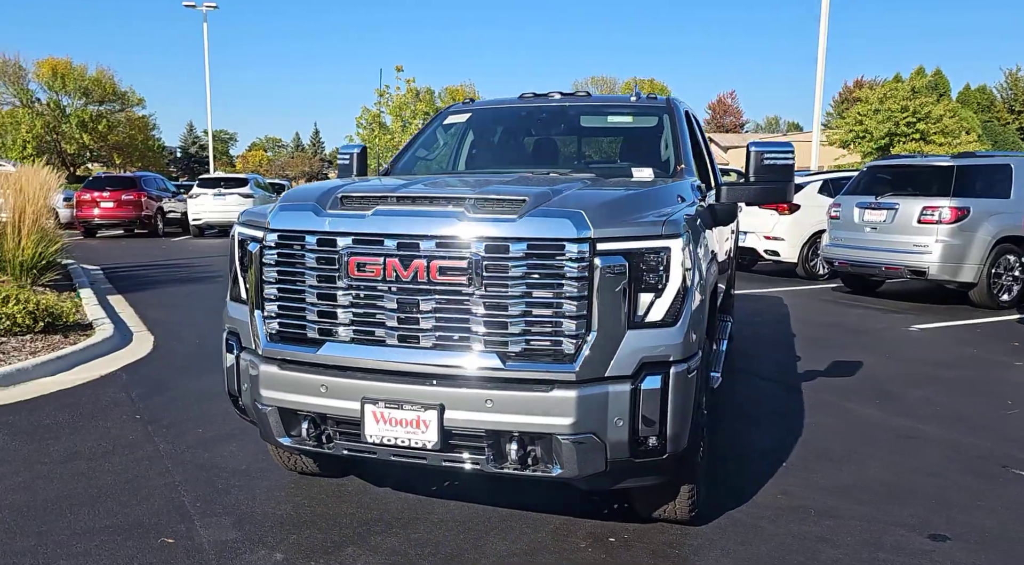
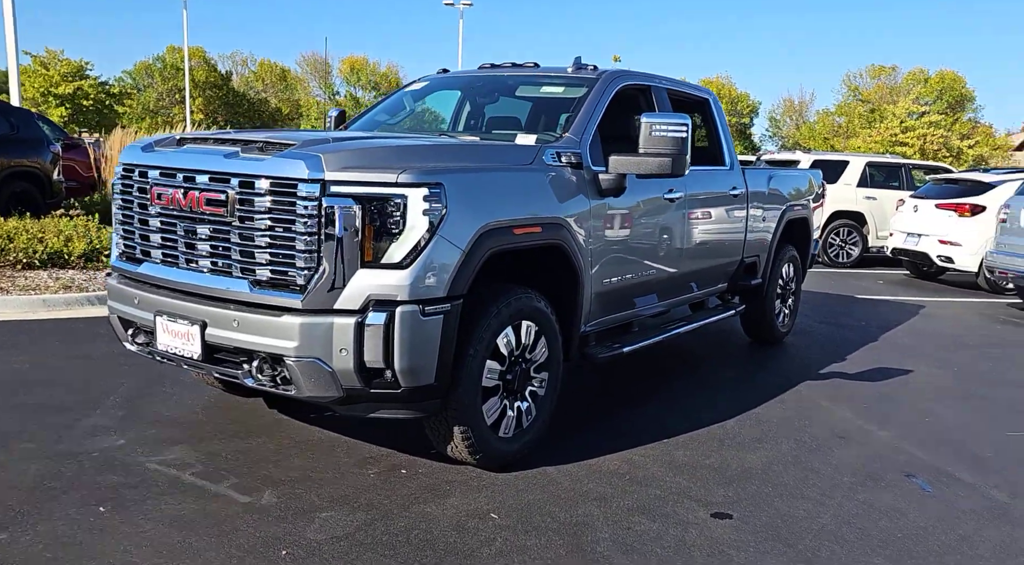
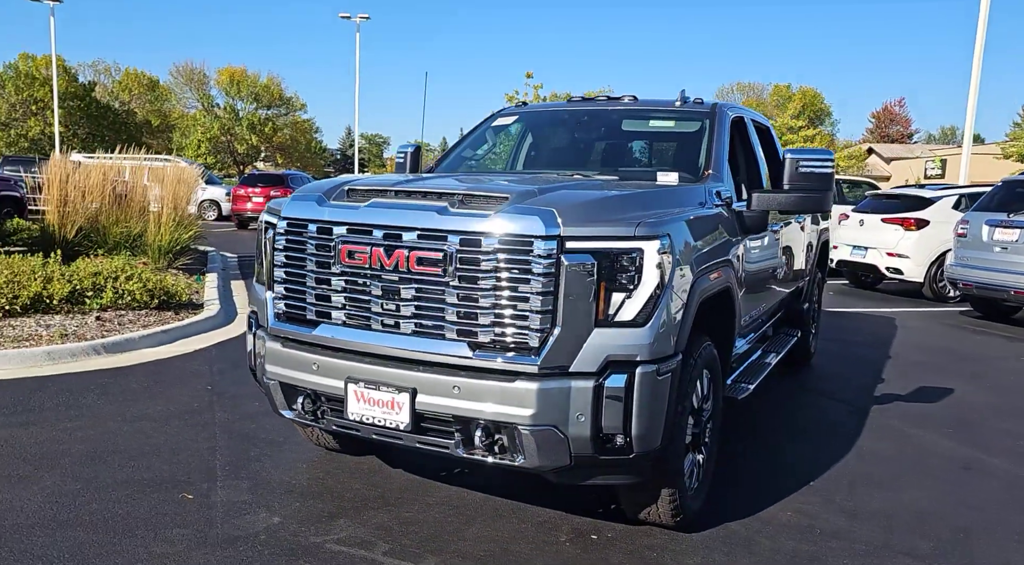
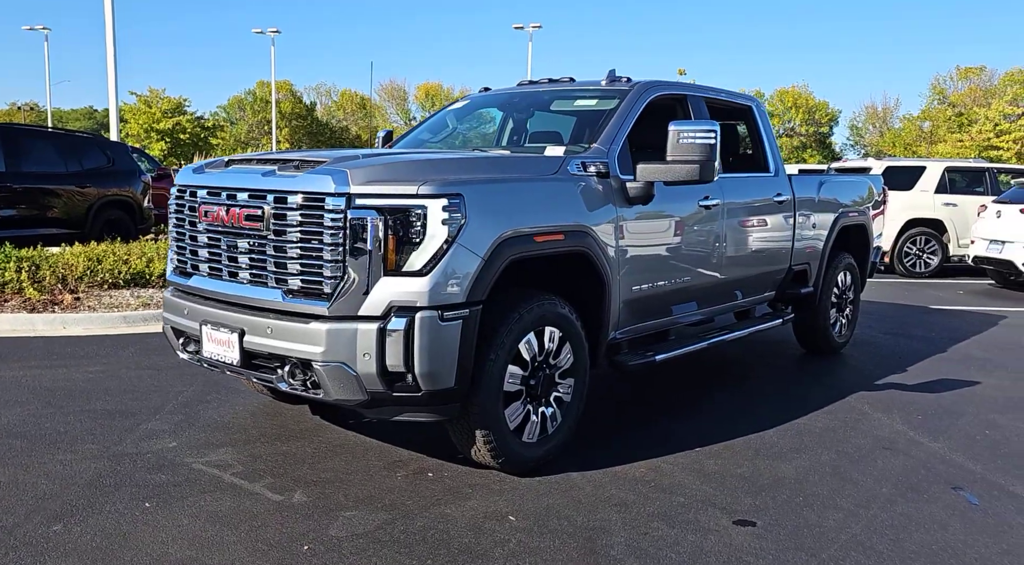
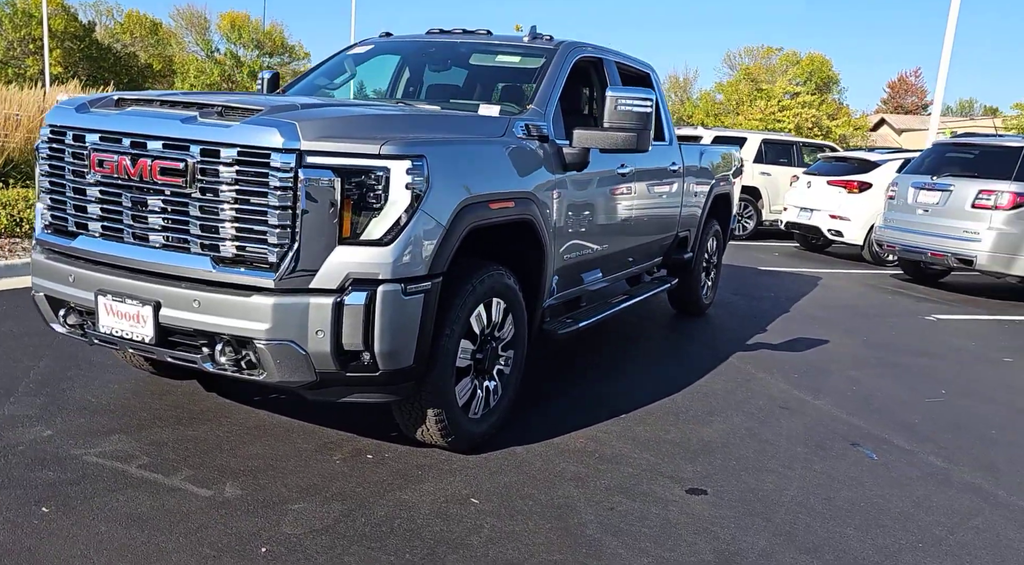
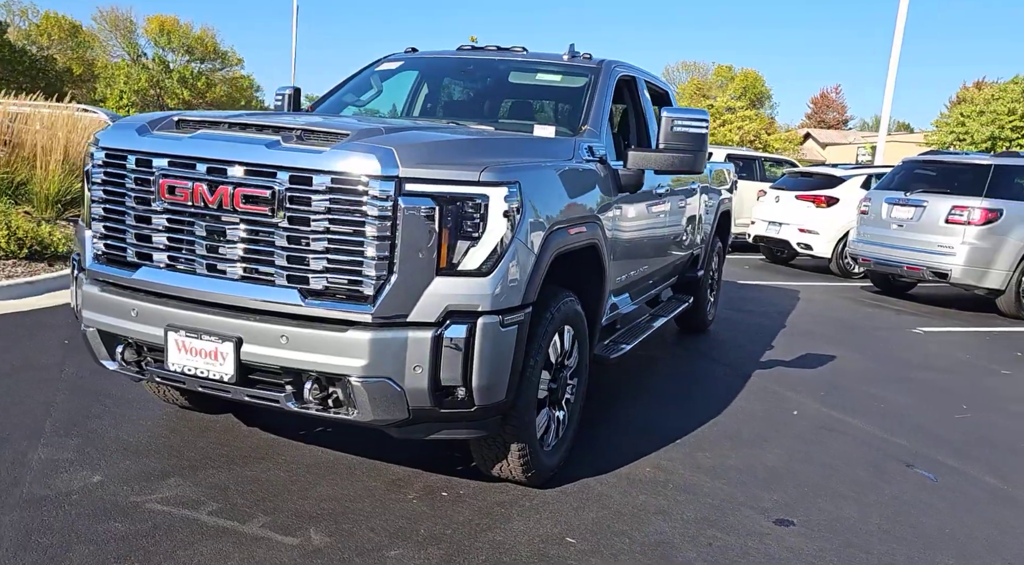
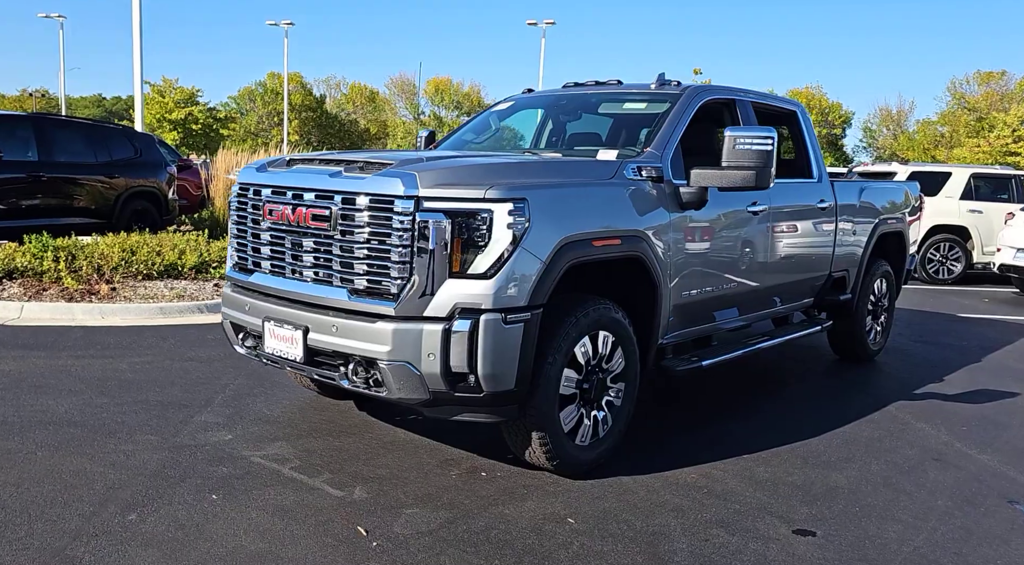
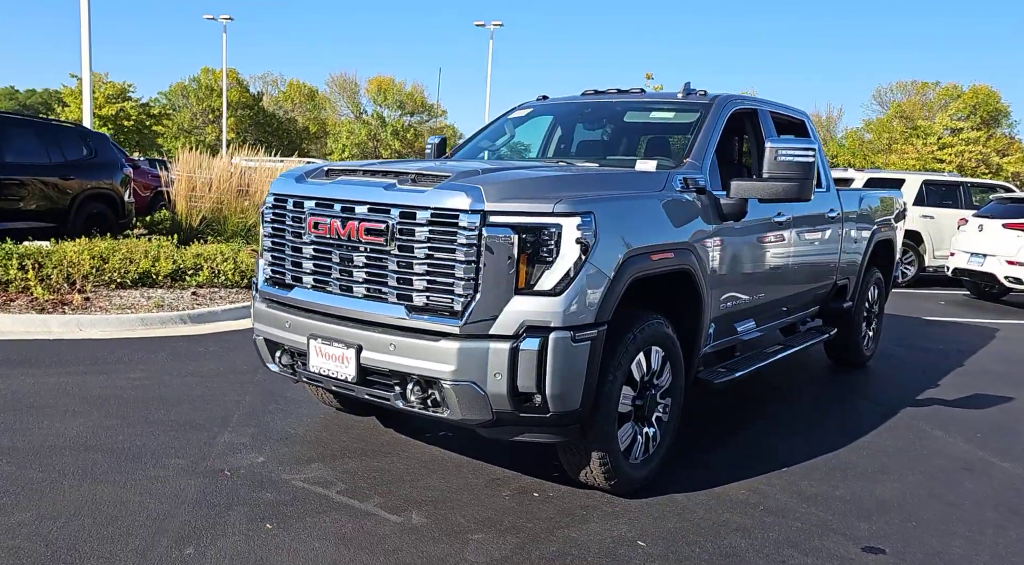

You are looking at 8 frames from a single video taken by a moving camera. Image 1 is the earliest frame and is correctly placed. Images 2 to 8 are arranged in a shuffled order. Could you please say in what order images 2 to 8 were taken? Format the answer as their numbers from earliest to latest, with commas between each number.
3, 8, 7, 4, 2, 5, 6
